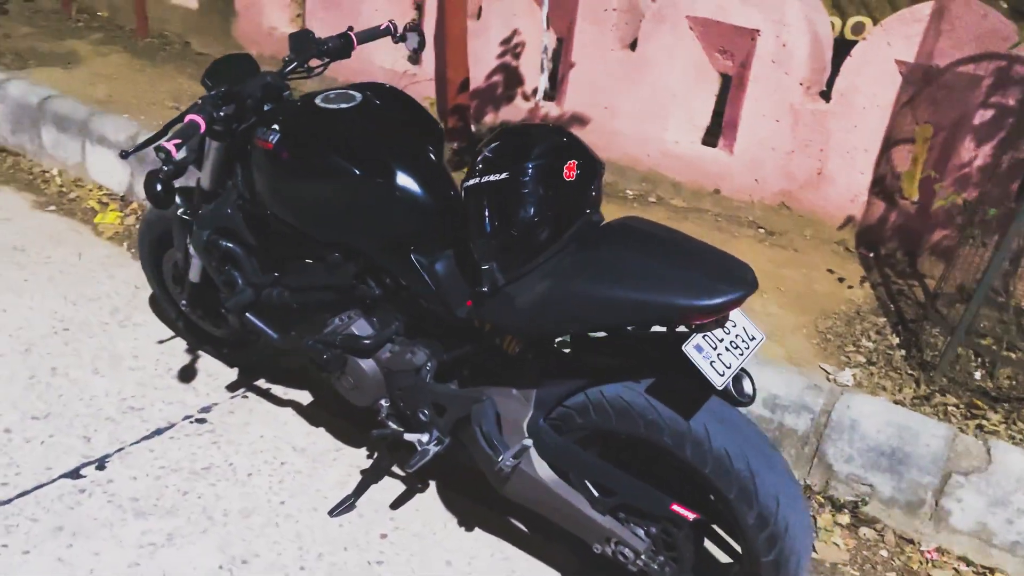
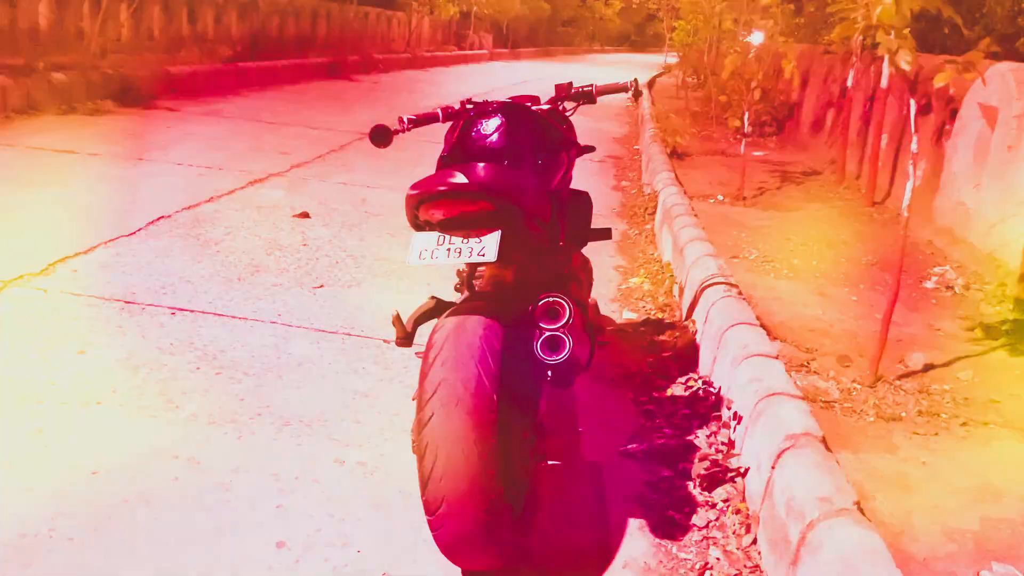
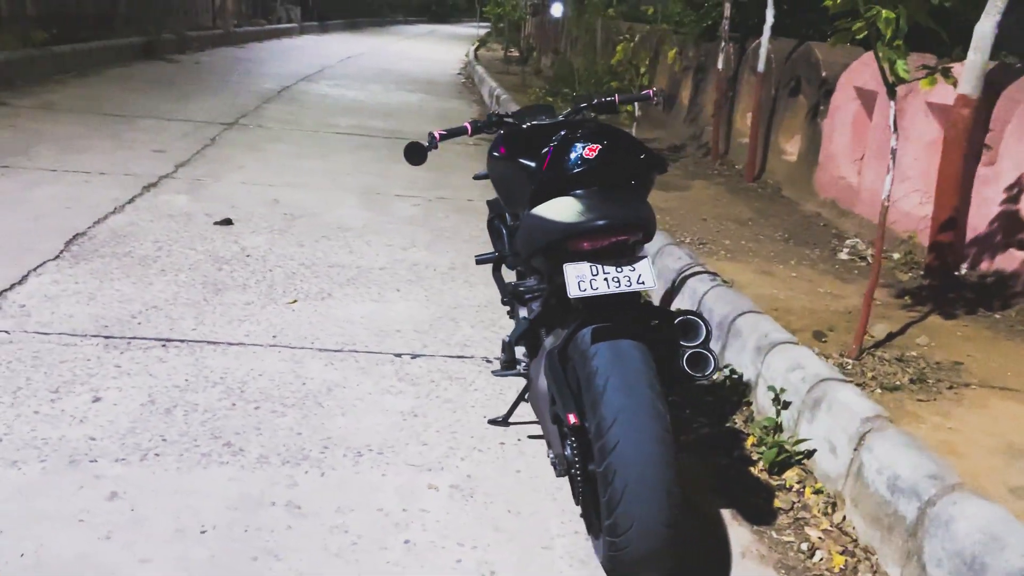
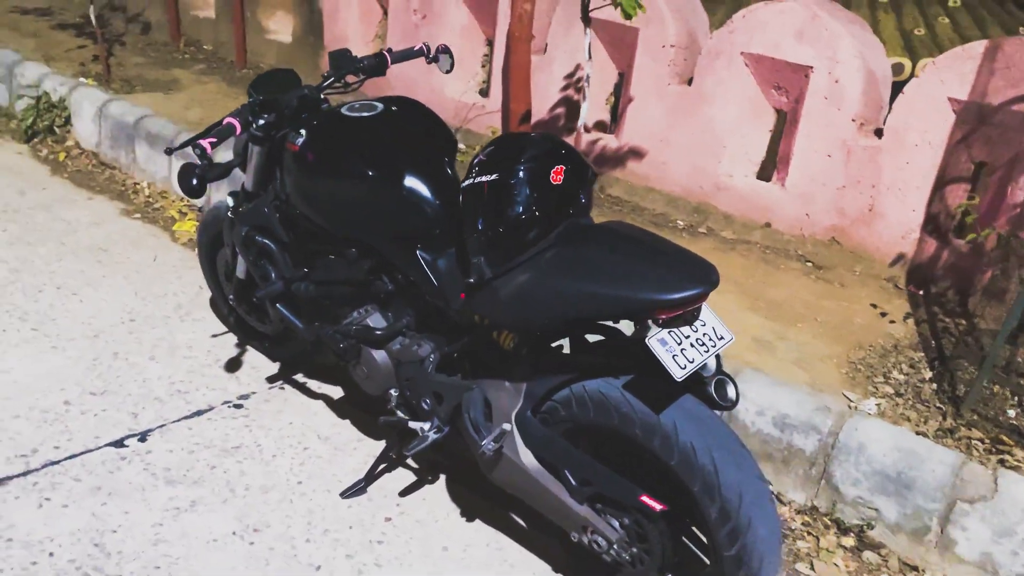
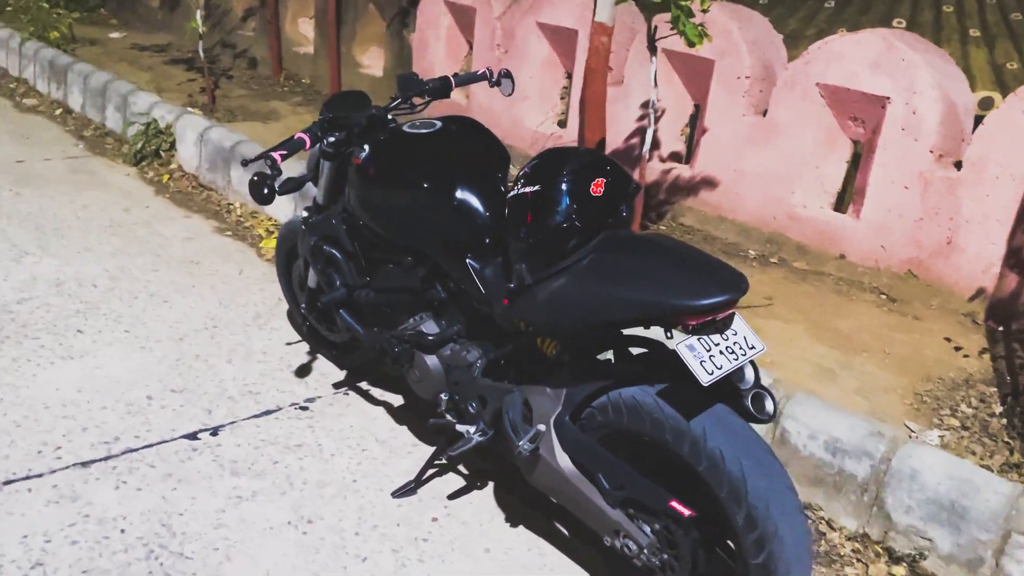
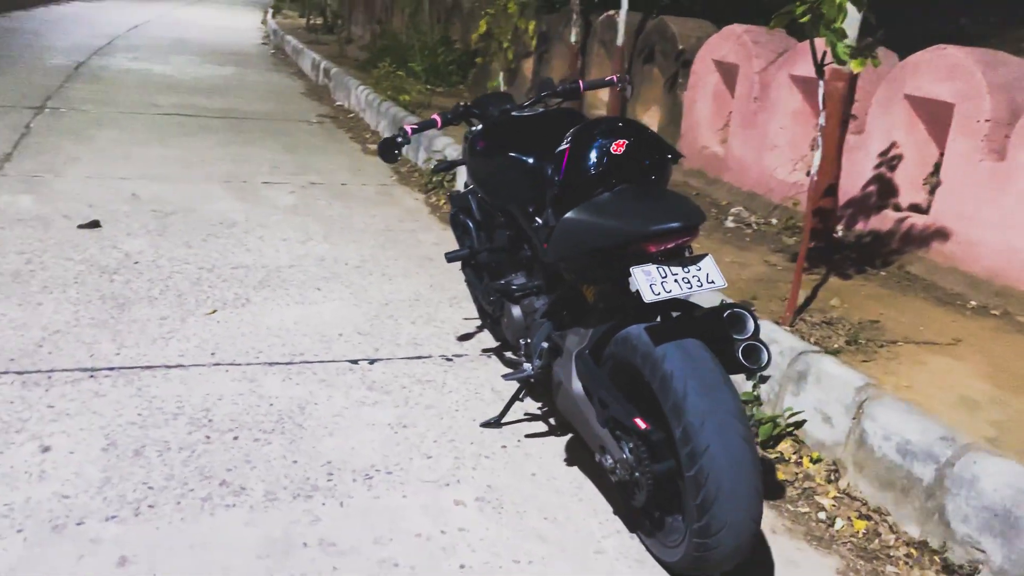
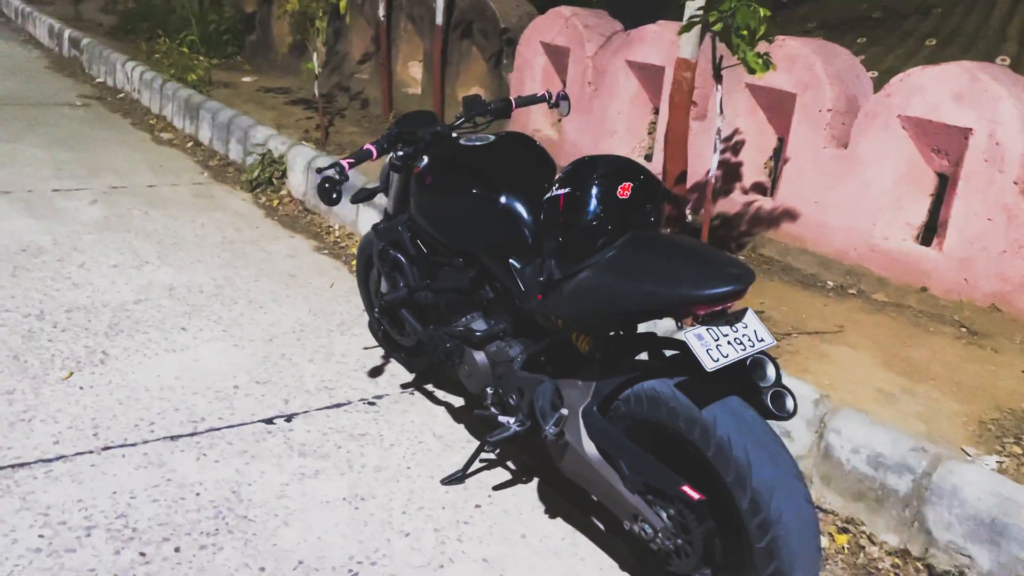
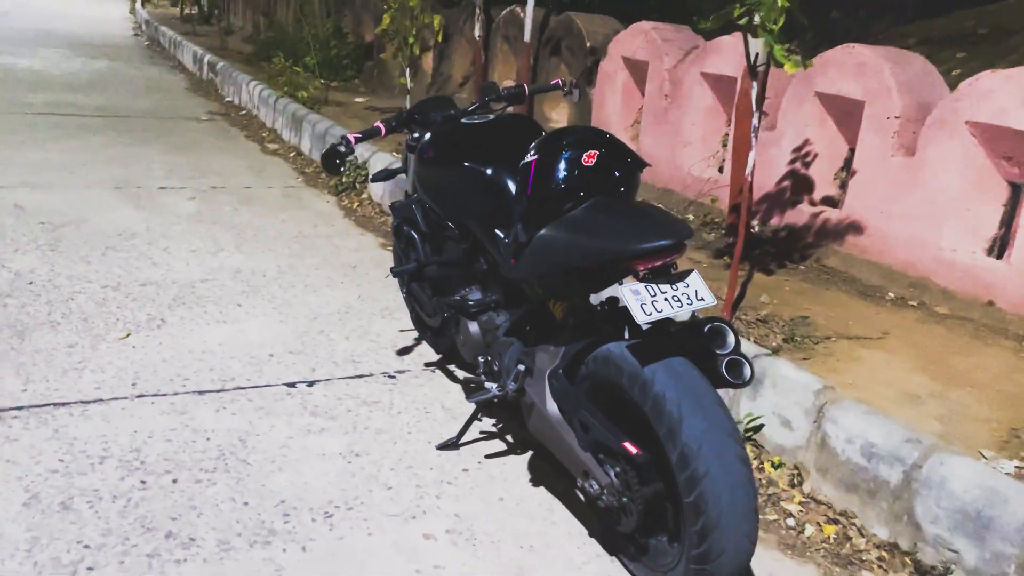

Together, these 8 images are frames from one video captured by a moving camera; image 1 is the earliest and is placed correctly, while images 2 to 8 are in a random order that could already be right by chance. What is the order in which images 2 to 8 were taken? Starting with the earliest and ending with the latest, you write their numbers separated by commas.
4, 5, 7, 8, 6, 3, 2
